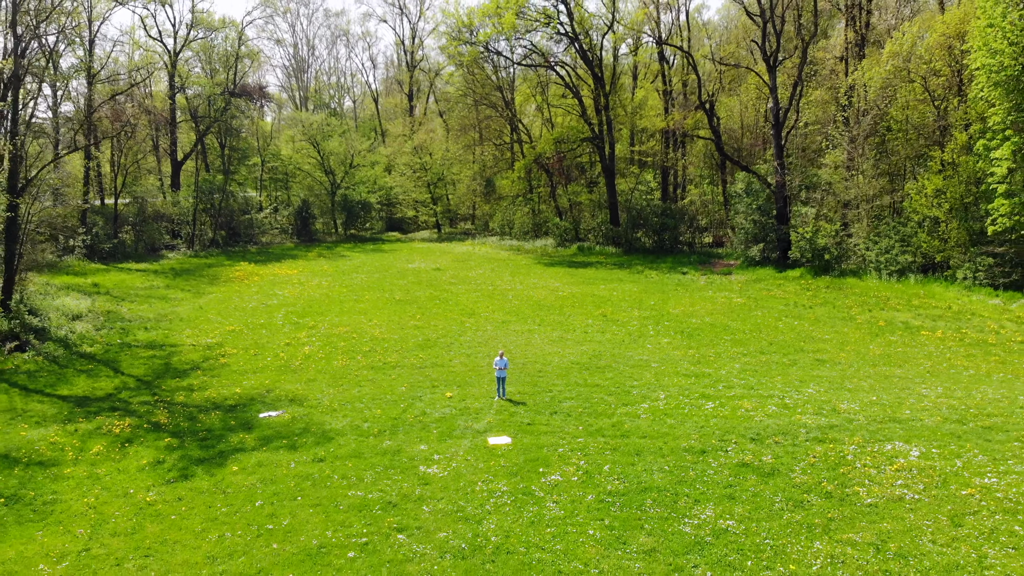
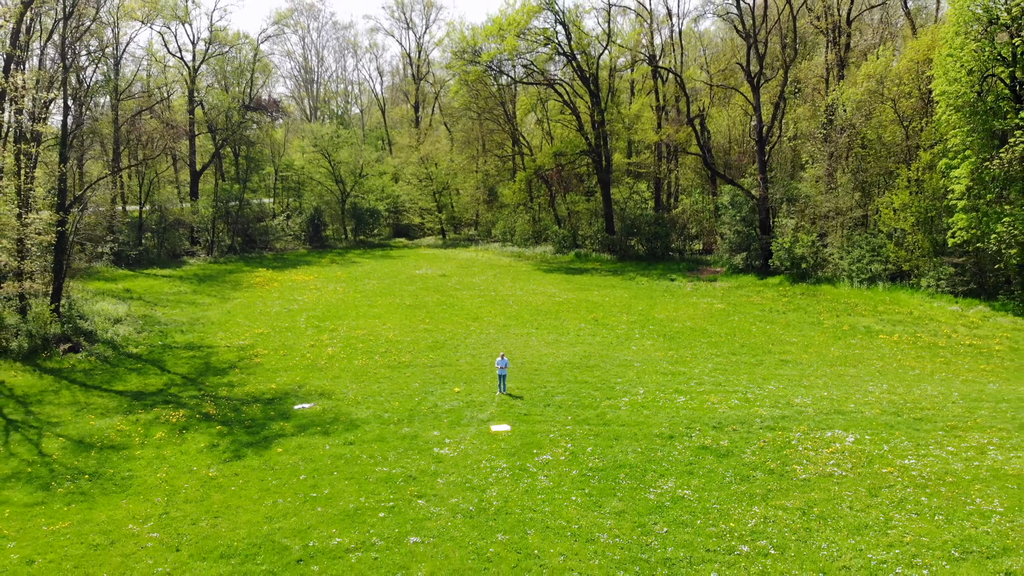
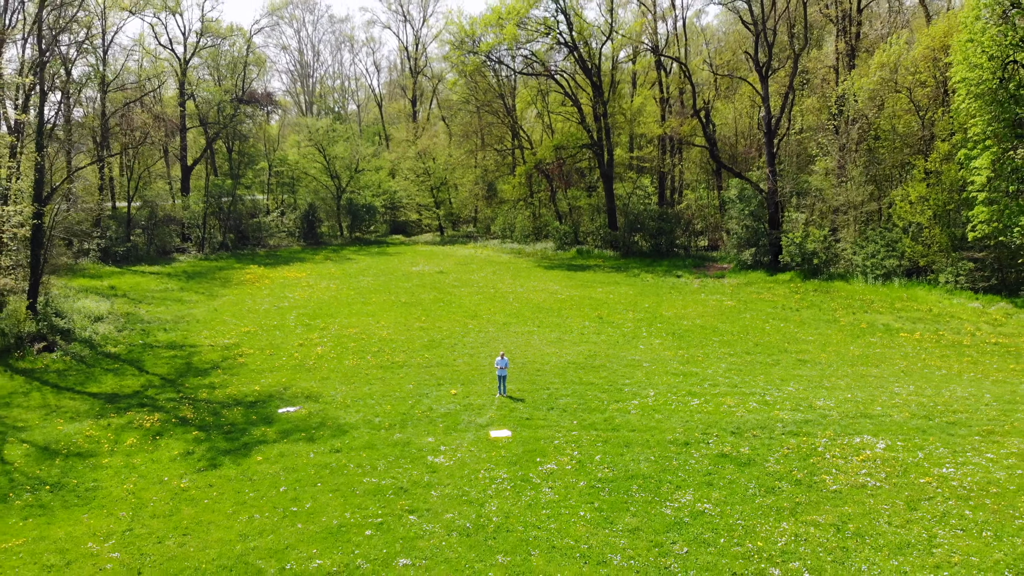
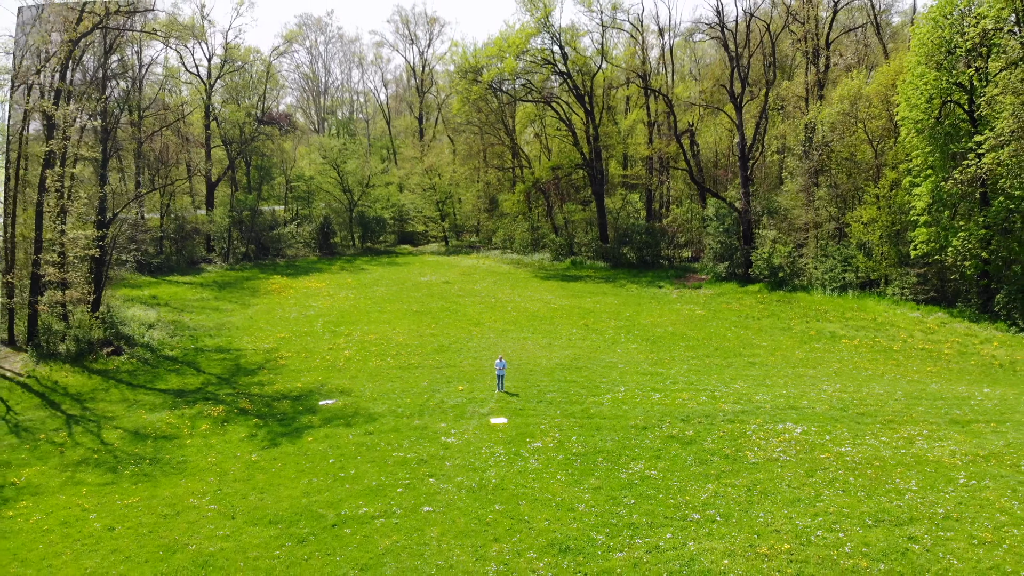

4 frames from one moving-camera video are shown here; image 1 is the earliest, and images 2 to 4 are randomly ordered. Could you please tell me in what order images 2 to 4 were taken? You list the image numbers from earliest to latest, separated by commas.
3, 2, 4
